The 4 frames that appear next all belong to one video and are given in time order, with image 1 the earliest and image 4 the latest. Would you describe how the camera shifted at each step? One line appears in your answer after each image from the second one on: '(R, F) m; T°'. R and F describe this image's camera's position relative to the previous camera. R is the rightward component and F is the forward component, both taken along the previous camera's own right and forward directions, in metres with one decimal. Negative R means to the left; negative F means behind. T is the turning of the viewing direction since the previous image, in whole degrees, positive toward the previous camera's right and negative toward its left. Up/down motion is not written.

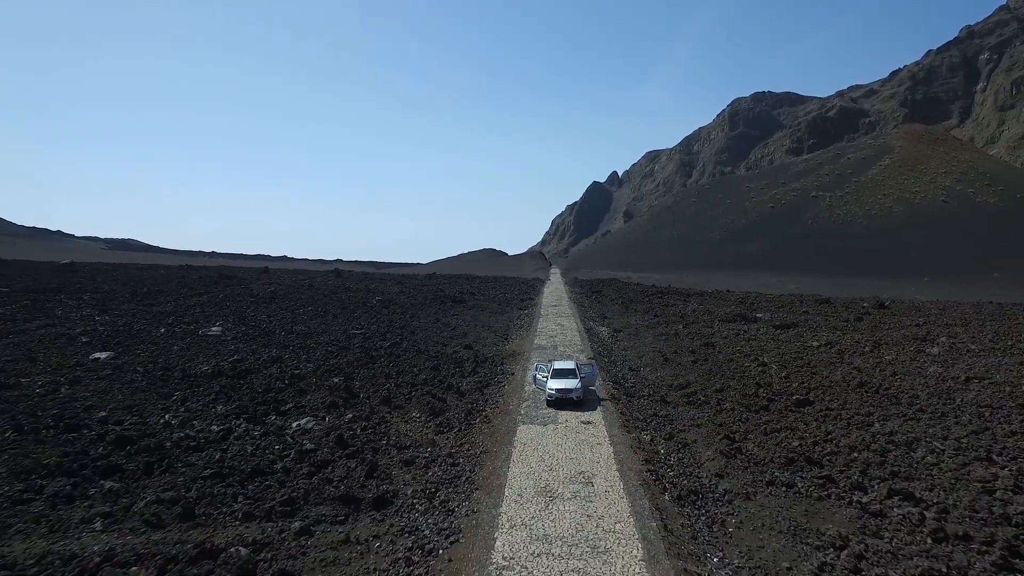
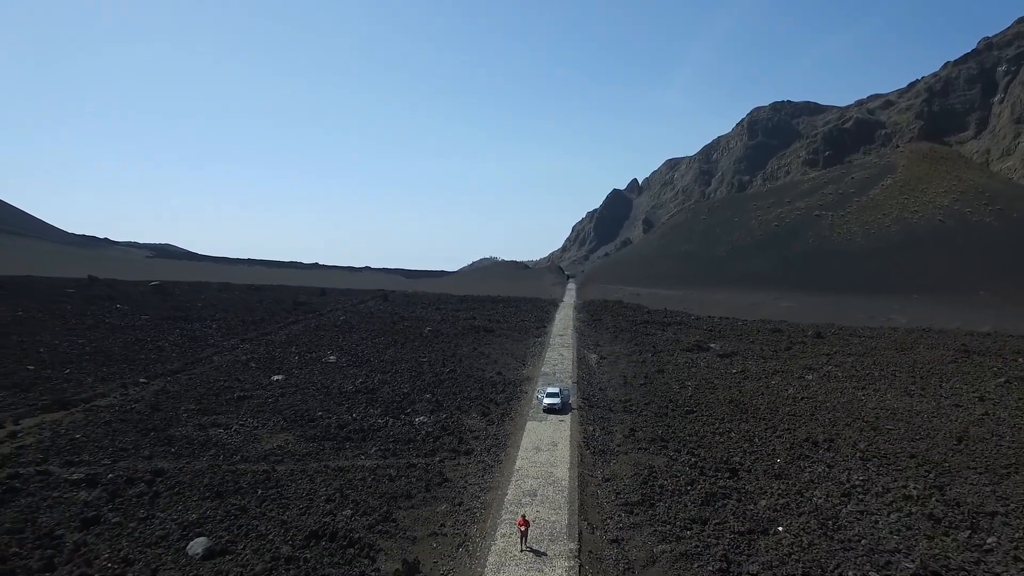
(+0.2, -6.3) m; -2°
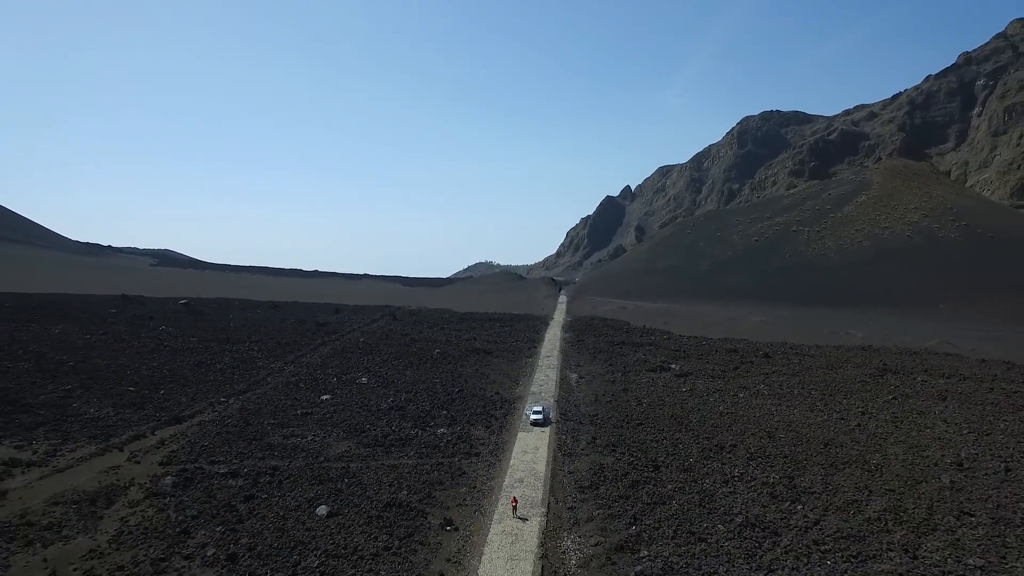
(0.0, -4.9) m; 0°
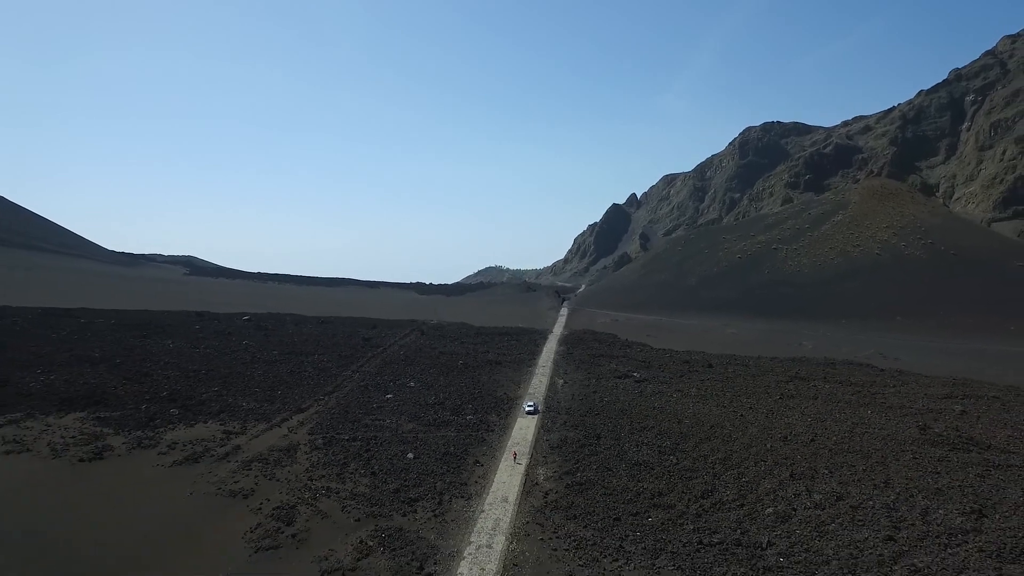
(+0.4, -10.1) m; -1°
